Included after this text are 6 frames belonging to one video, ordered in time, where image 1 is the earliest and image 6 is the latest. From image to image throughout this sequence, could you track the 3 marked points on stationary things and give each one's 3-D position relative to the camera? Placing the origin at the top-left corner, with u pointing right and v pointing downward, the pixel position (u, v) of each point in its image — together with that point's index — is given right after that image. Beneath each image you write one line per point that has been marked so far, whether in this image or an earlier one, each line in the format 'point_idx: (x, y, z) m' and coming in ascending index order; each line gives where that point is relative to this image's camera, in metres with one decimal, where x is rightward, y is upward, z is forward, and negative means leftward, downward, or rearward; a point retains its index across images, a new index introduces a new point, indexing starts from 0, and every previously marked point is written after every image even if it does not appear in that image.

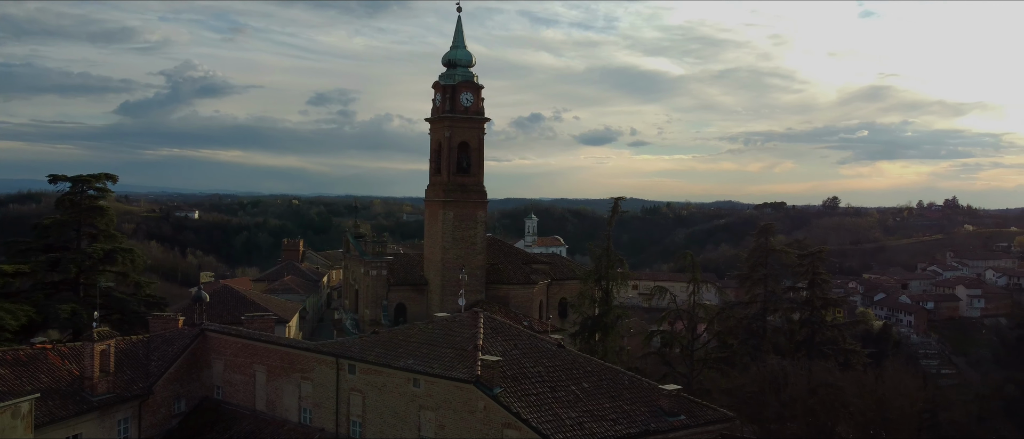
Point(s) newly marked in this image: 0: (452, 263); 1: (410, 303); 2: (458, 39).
0: (-1.3, -0.9, +17.1) m
1: (-2.2, -1.8, +17.6) m
2: (-1.2, +3.8, +17.5) m
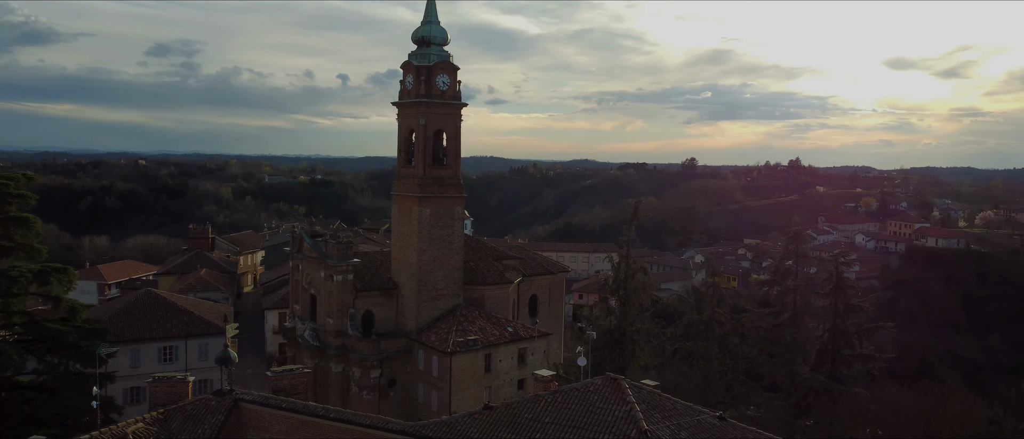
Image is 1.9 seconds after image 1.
0: (-1.6, -0.9, +15.4) m
1: (-2.6, -1.7, +15.8) m
2: (-1.5, +3.9, +15.5) m
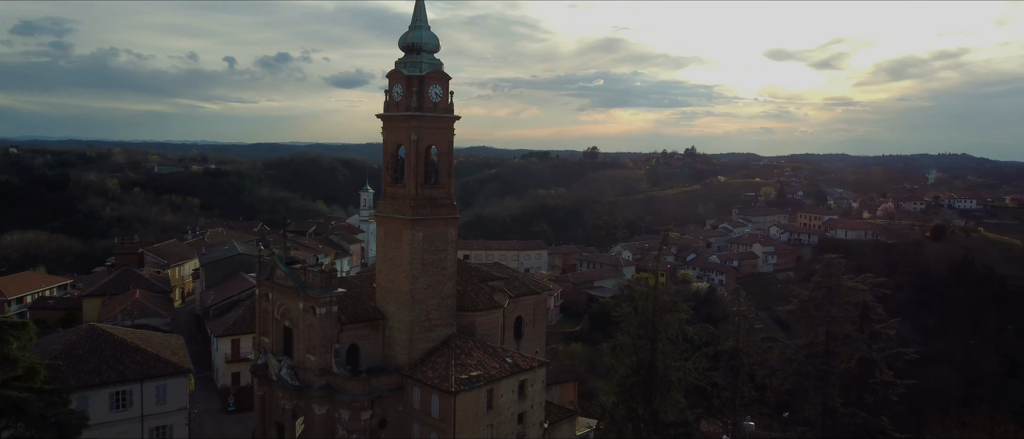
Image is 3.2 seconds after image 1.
0: (-1.6, -1.3, +14.0) m
1: (-2.6, -2.2, +14.3) m
2: (-1.6, +3.5, +14.1) m
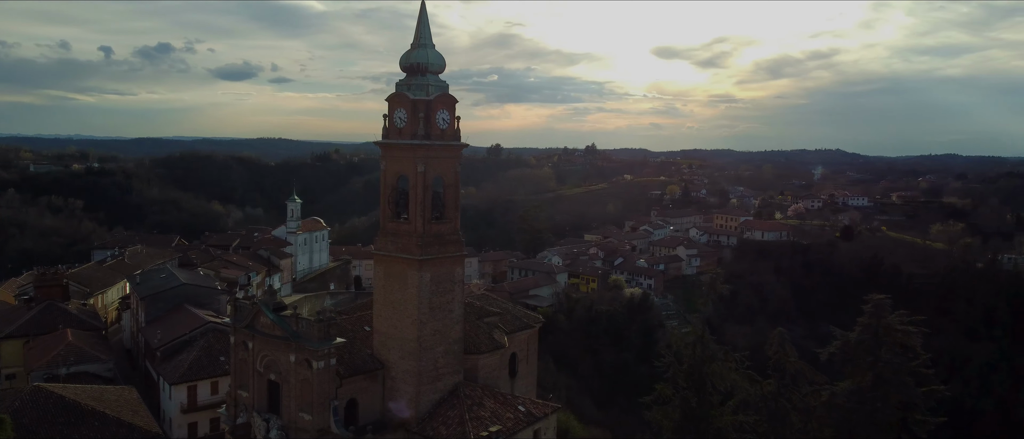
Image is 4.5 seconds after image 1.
0: (-1.3, -1.9, +12.7) m
1: (-2.4, -2.8, +12.8) m
2: (-1.4, +2.9, +12.7) m
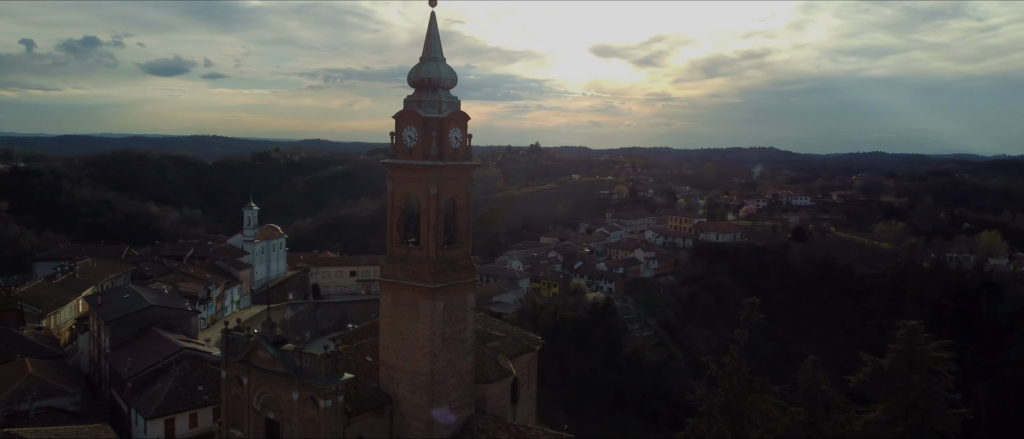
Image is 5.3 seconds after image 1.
0: (-1.0, -2.3, +11.9) m
1: (-2.1, -3.2, +12.0) m
2: (-1.1, +2.5, +11.9) m
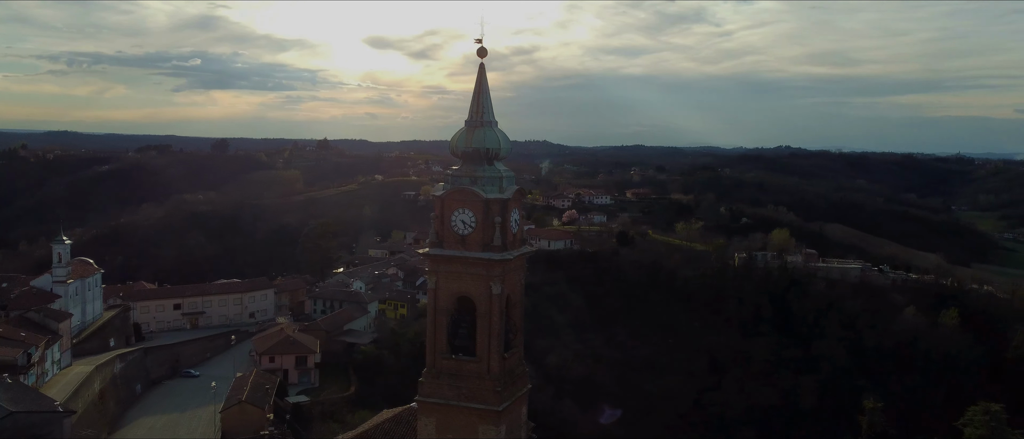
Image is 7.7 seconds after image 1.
0: (-0.1, -3.5, +9.7) m
1: (-1.1, -4.4, +9.5) m
2: (-0.3, +1.3, +9.6) m
